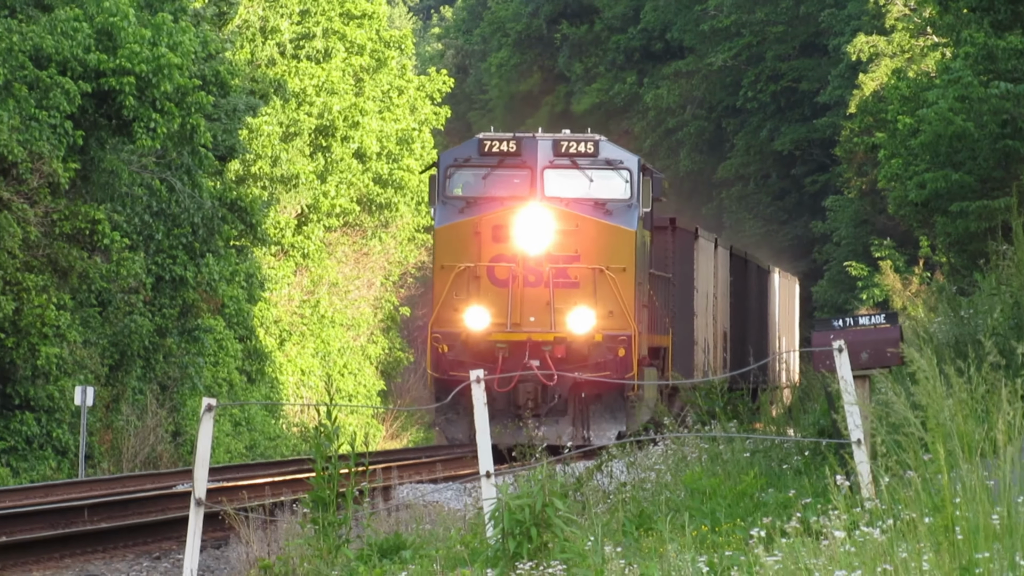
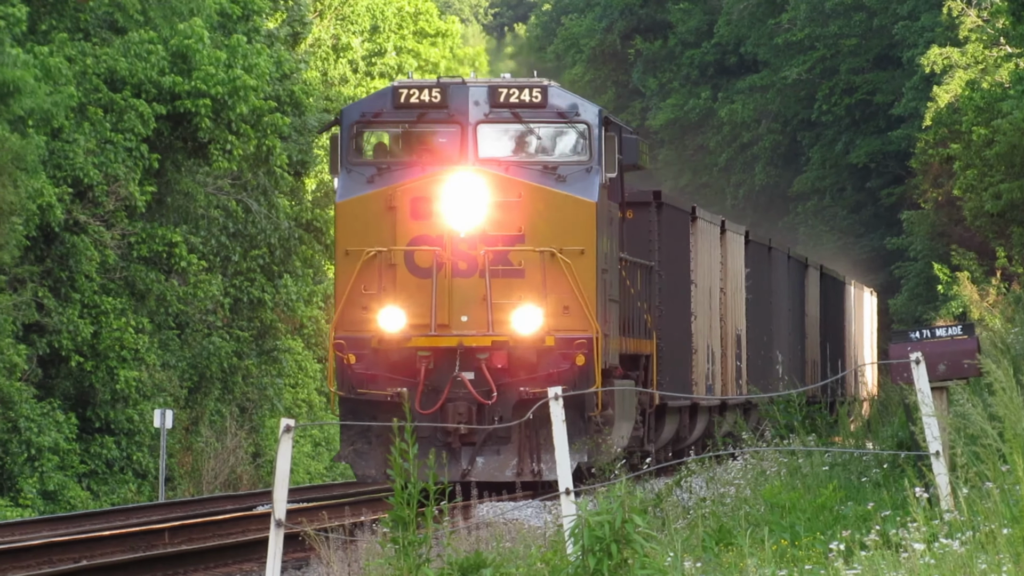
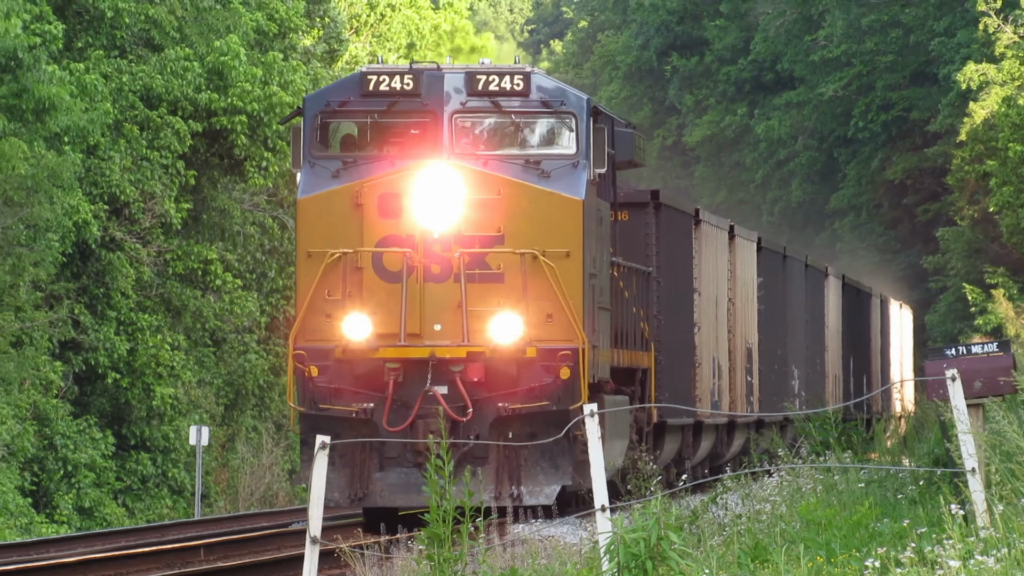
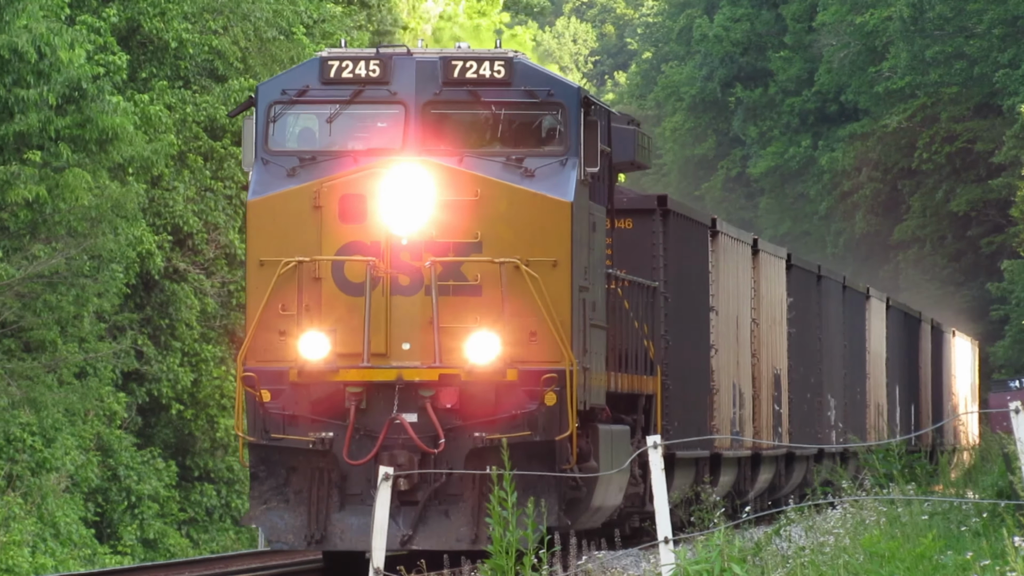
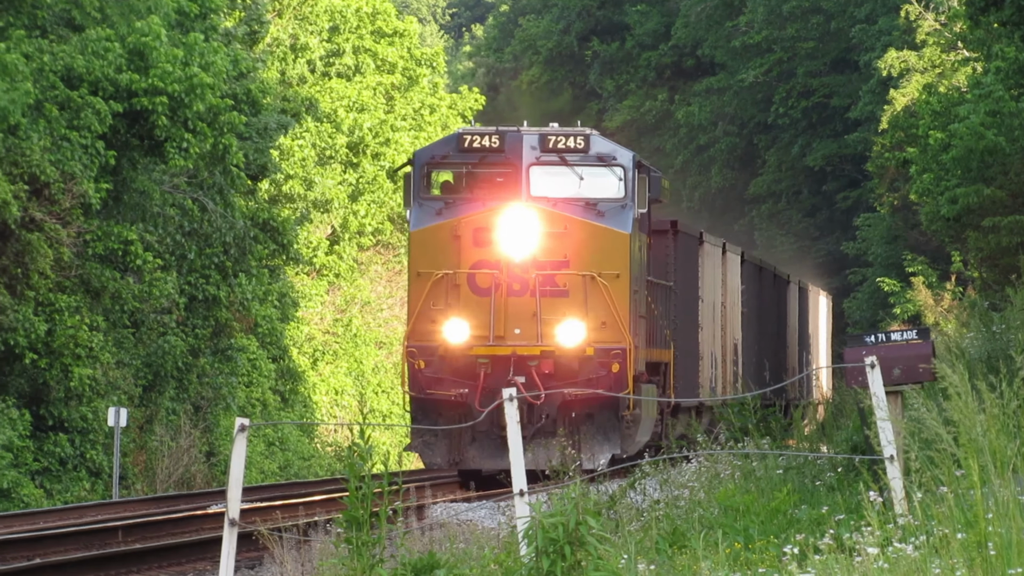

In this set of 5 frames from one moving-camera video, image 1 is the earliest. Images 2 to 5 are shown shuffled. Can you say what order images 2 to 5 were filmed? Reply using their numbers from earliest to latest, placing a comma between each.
5, 2, 3, 4
